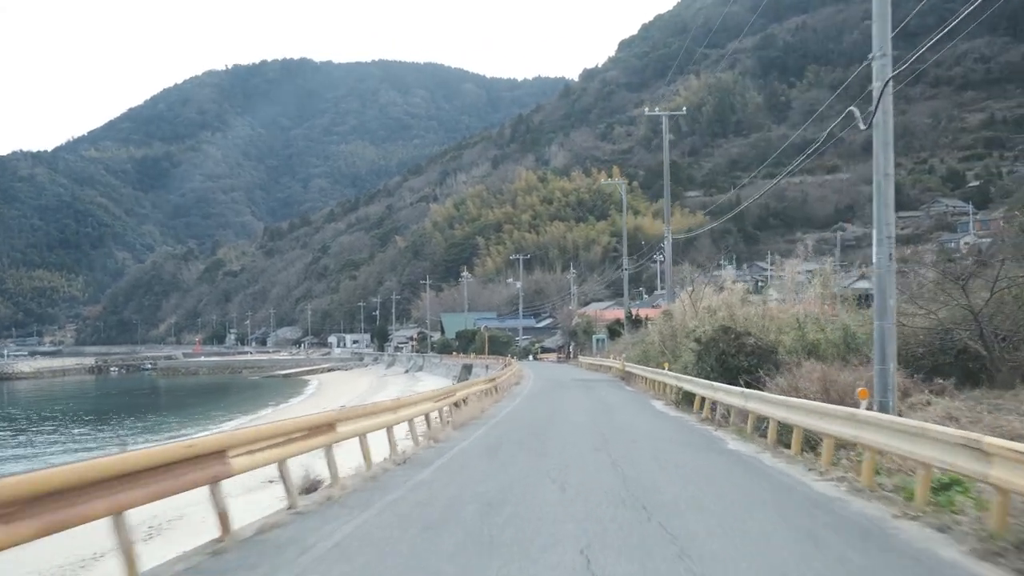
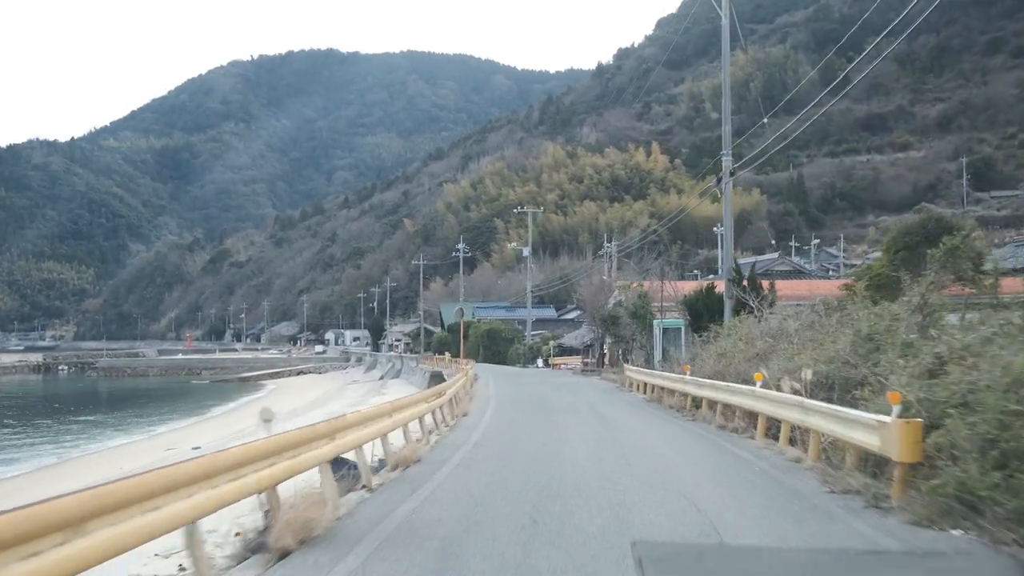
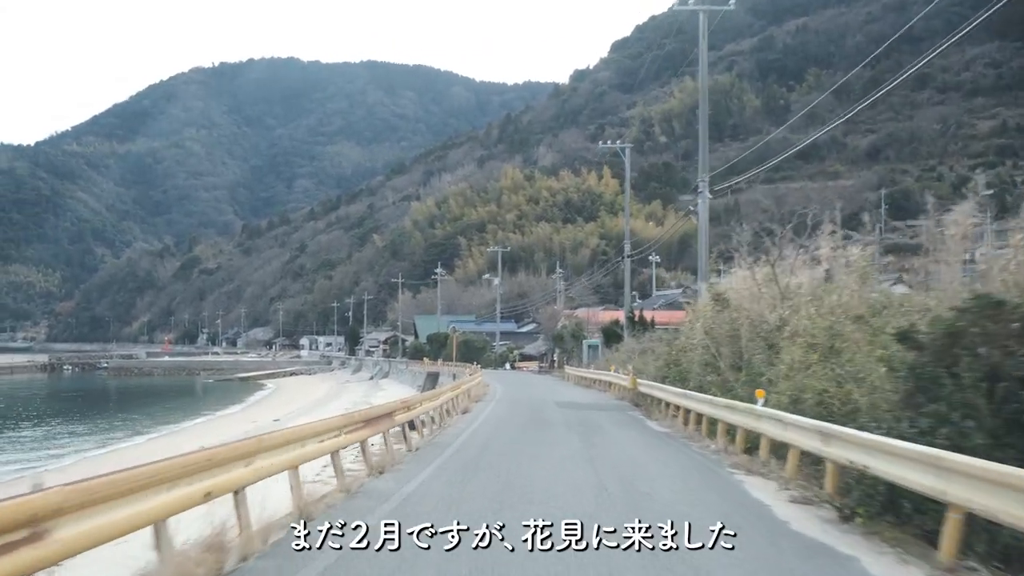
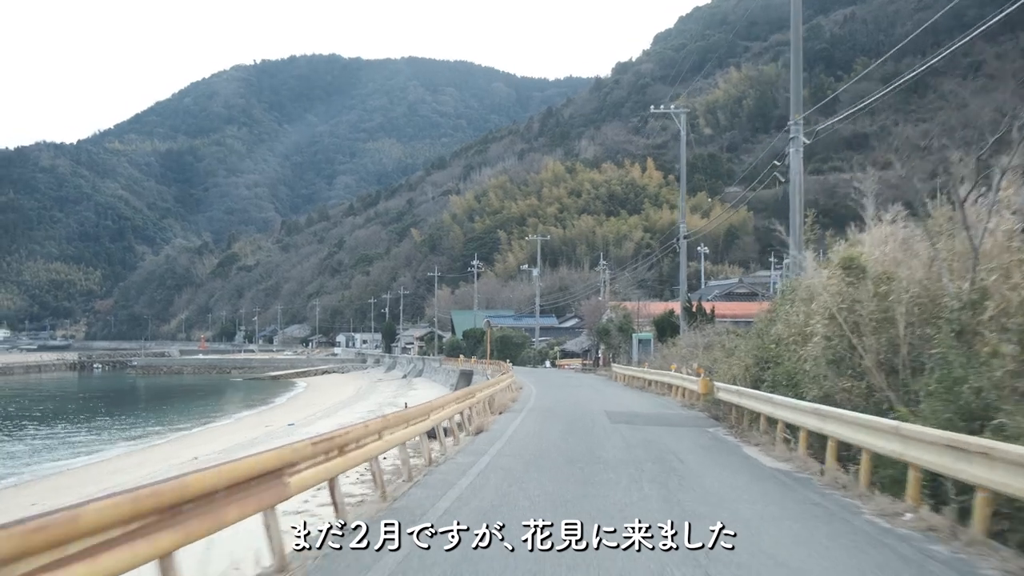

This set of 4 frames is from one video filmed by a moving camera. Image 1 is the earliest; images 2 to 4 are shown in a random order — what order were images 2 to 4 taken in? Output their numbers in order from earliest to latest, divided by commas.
3, 4, 2
